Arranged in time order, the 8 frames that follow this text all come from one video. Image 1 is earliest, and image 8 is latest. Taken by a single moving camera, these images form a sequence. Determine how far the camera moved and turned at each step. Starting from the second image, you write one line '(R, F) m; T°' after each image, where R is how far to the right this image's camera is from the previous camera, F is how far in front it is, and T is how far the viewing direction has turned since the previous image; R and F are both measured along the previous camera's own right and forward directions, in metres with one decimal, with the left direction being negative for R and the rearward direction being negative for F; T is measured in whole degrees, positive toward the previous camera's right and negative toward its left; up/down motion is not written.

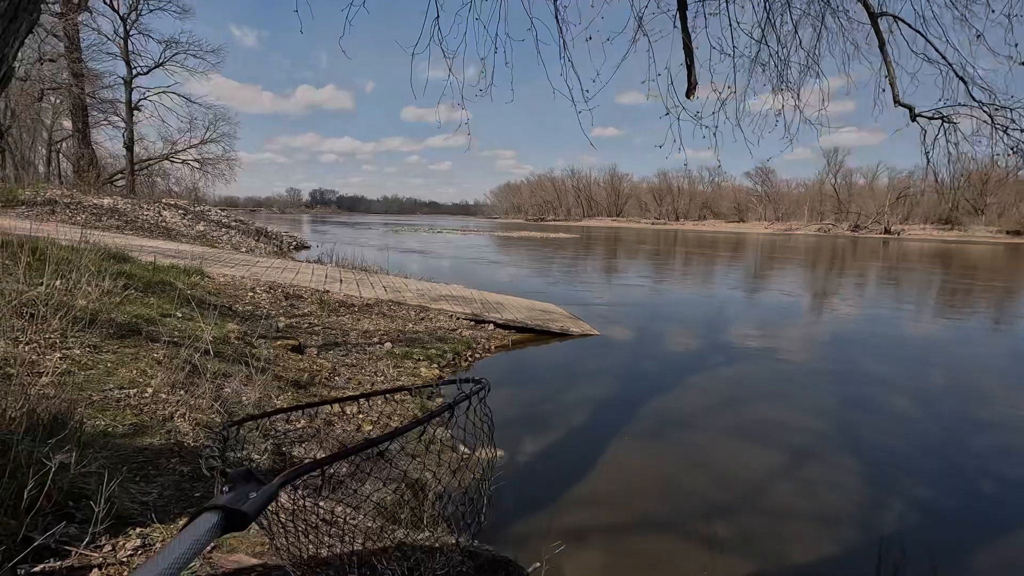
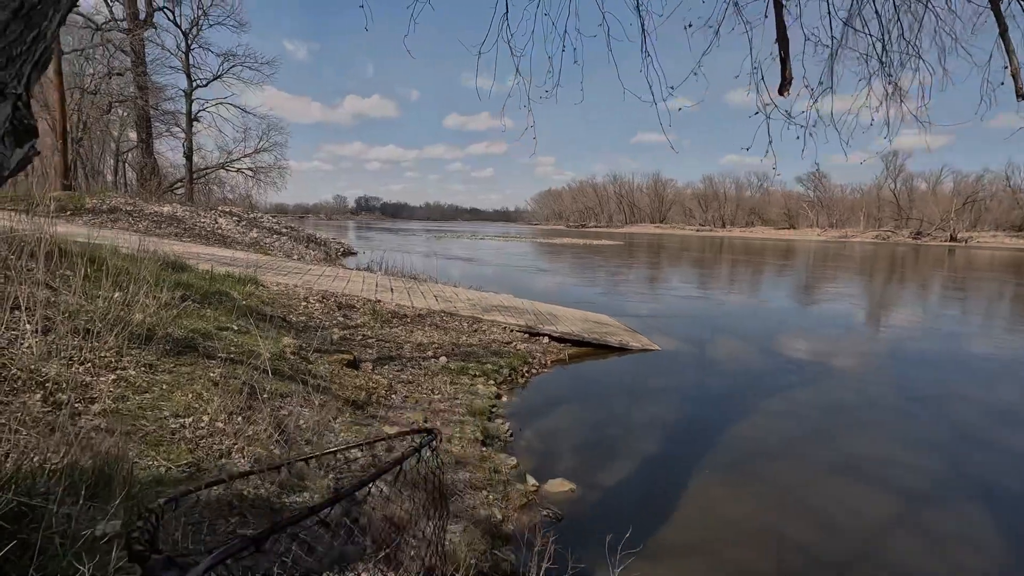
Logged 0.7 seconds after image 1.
(-0.3, +0.4) m; -4°
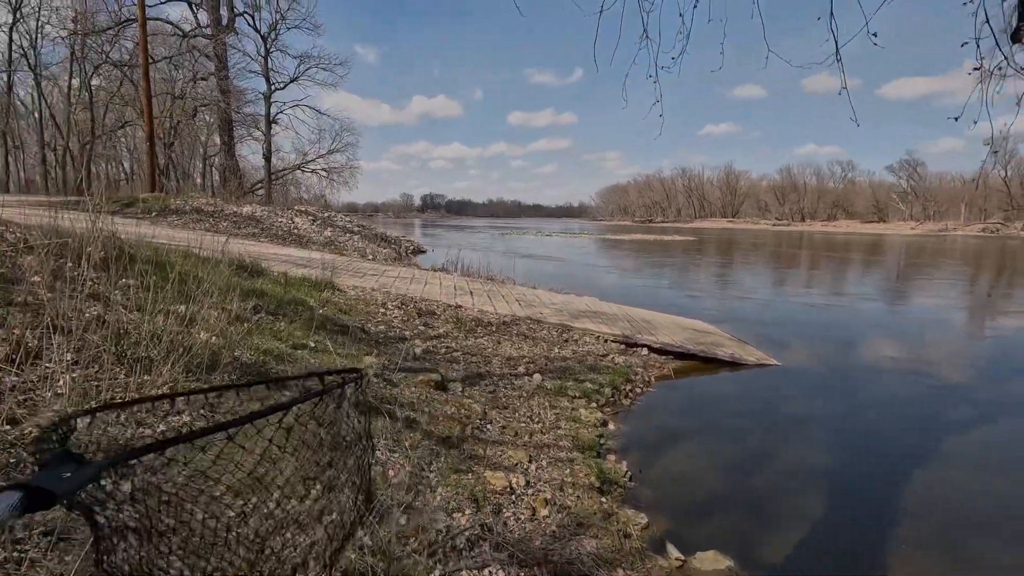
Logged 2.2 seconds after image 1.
(-0.4, +0.8) m; -7°
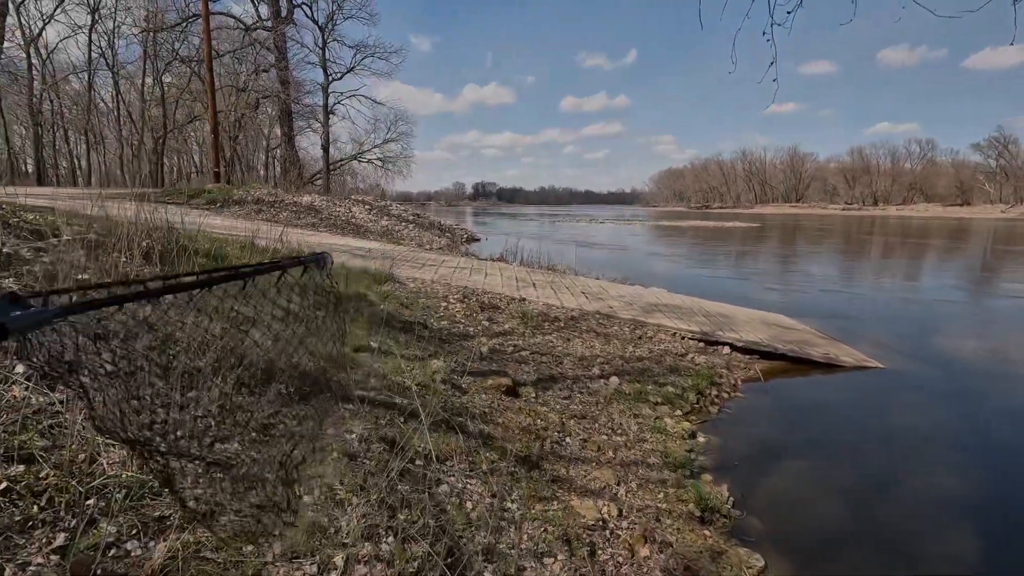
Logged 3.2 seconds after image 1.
(-0.2, +0.5) m; -5°
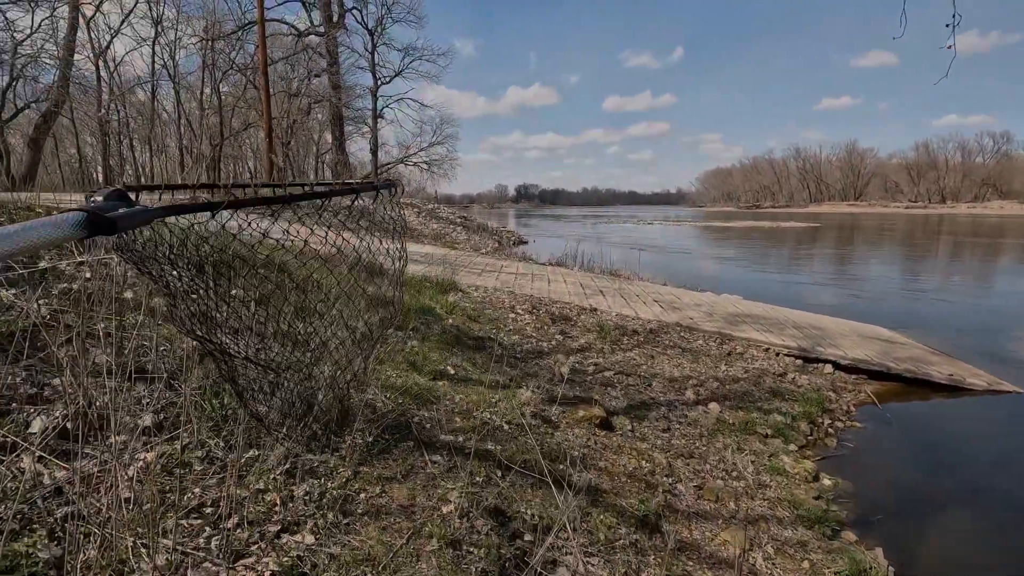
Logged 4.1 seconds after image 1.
(-0.3, +0.5) m; -4°
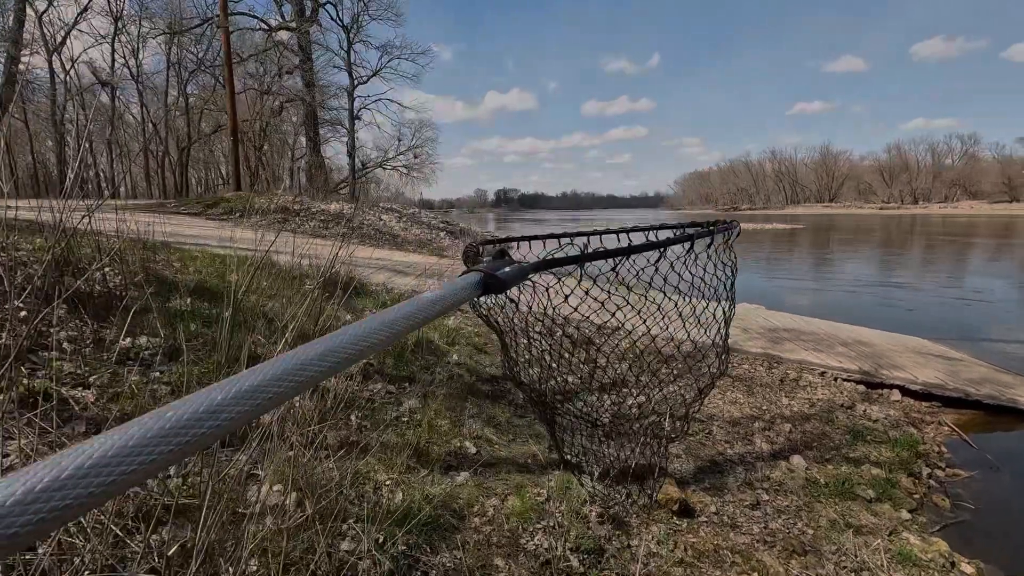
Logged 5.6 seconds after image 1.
(-0.3, +1.0) m; +2°
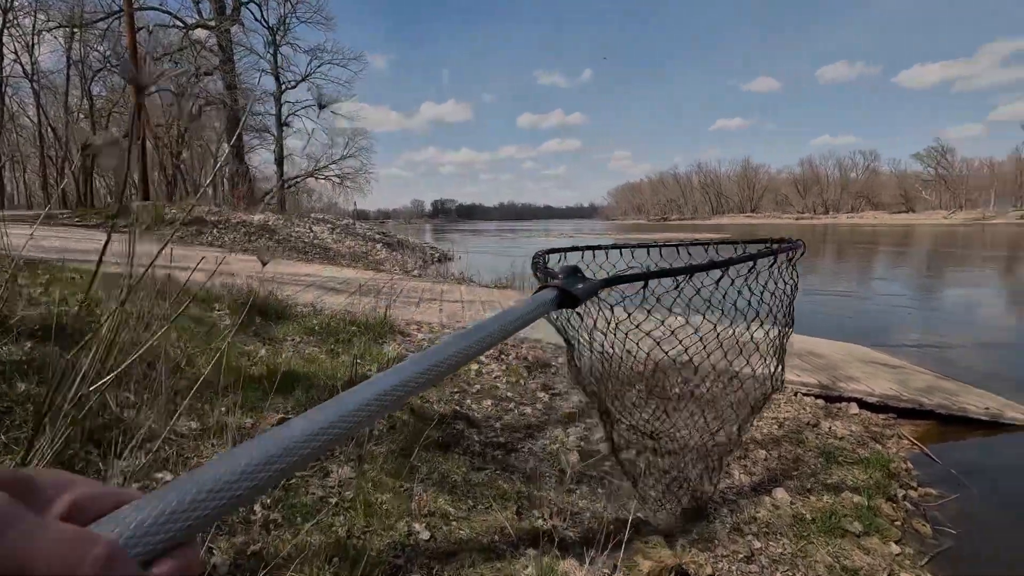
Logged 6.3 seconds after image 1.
(-0.1, +0.5) m; +7°
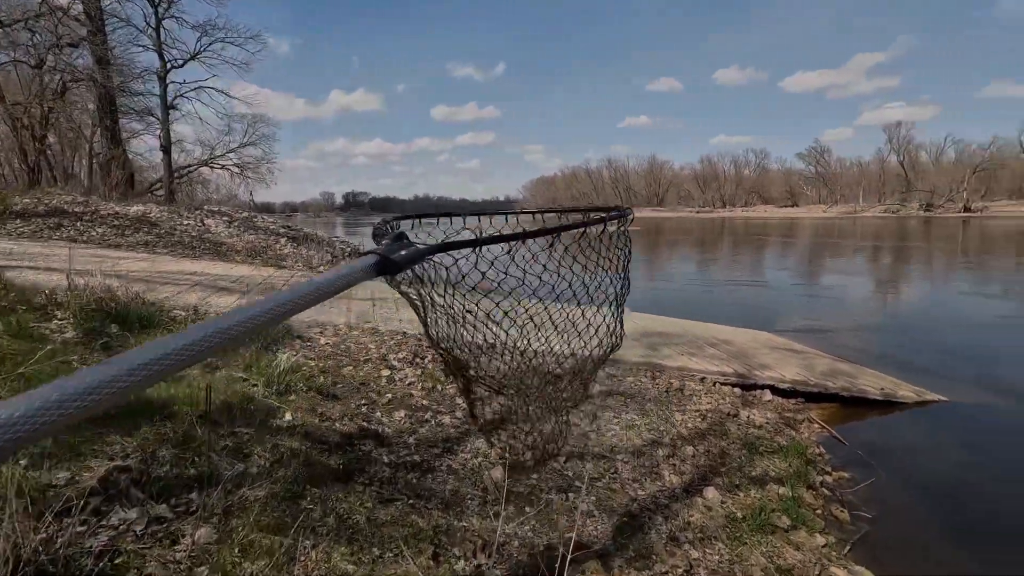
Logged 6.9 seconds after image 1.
(0.0, +0.3) m; +9°
